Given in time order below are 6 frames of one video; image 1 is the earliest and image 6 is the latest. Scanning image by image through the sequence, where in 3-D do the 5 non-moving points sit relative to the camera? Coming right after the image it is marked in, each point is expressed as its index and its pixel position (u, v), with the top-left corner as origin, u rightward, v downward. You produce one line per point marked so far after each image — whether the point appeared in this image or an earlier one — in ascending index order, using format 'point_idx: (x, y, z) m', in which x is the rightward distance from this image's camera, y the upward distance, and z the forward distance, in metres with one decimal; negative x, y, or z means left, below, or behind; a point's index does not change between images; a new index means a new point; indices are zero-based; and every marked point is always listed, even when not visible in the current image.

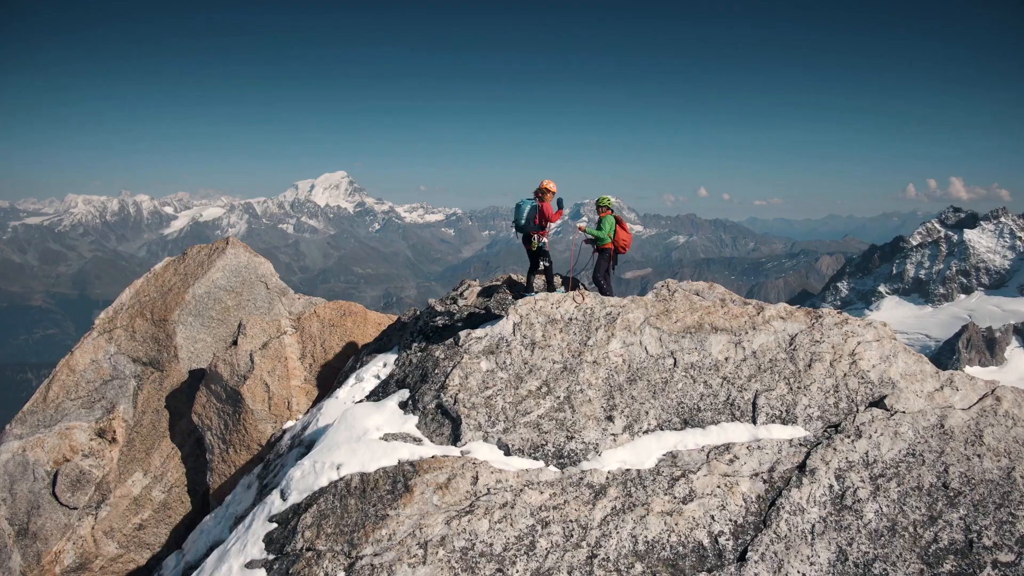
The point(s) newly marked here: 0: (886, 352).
0: (+10.5, -1.8, +16.6) m
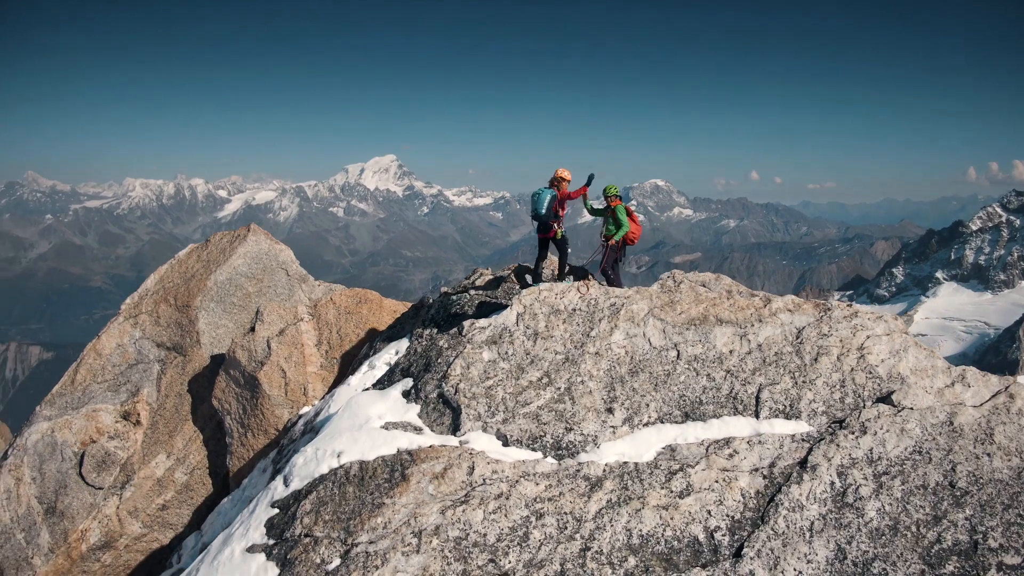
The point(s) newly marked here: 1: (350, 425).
0: (+10.5, -1.6, +16.2) m
1: (-4.8, -4.1, +17.6) m
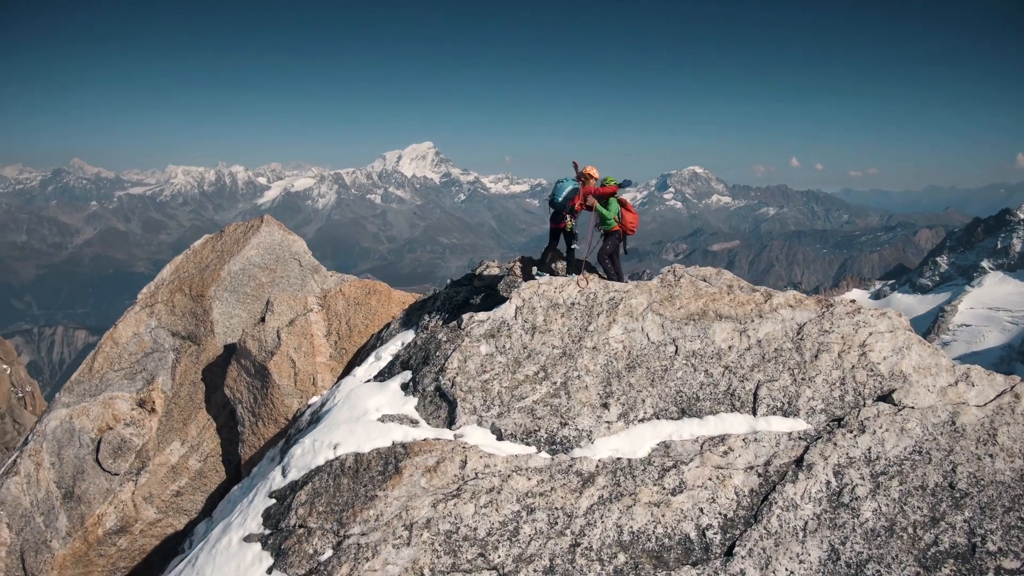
0: (+10.4, -1.5, +15.8) m
1: (-4.9, -3.9, +17.7) m
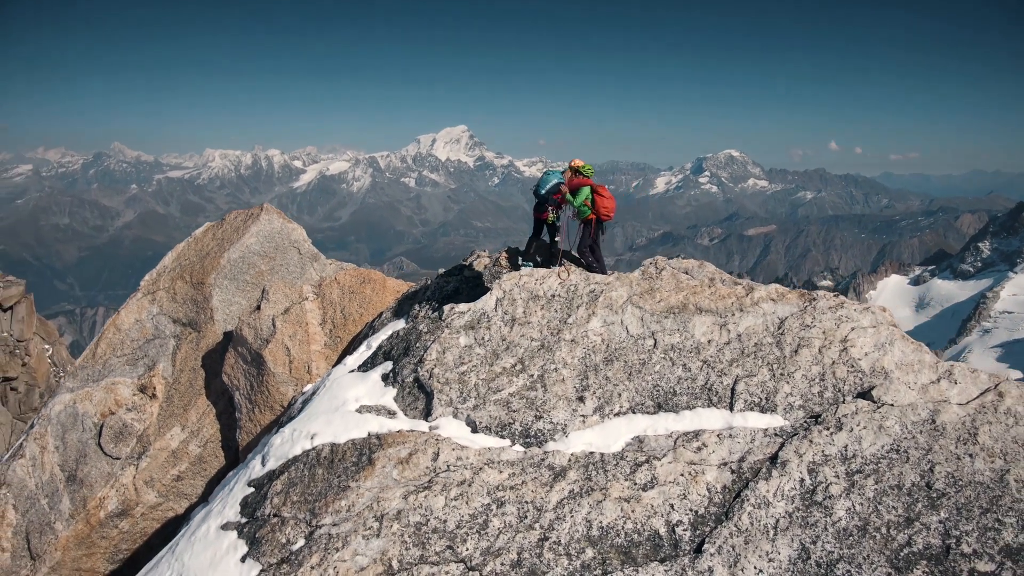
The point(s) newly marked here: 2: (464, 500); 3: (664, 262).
0: (+9.7, -1.4, +15.4) m
1: (-5.6, -3.6, +17.7) m
2: (-1.1, -5.1, +14.0) m
3: (+4.8, +0.8, +18.5) m
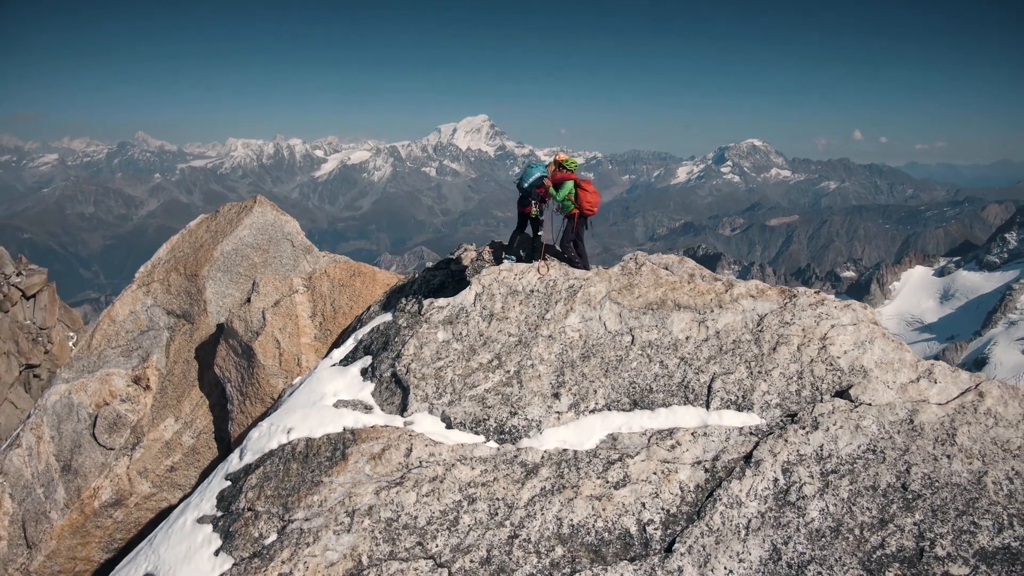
0: (+9.0, -1.3, +15.1) m
1: (-6.2, -3.4, +17.7) m
2: (-1.8, -4.9, +13.9) m
3: (+4.2, +1.0, +18.3) m
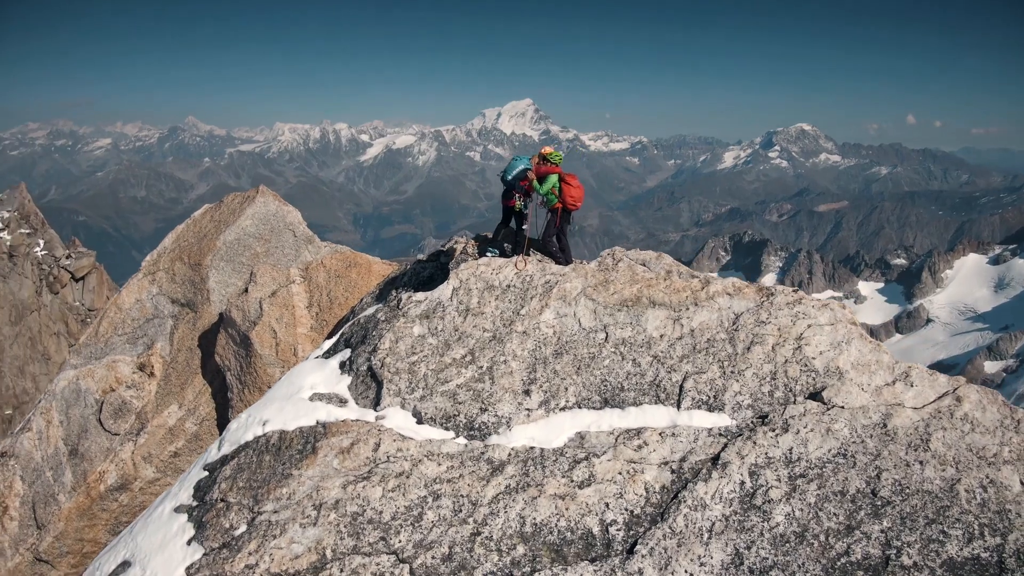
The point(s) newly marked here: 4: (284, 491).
0: (+8.3, -1.2, +14.7) m
1: (-6.9, -3.2, +17.8) m
2: (-2.7, -4.8, +13.9) m
3: (+3.6, +1.1, +18.0) m
4: (-5.6, -5.0, +14.4) m
